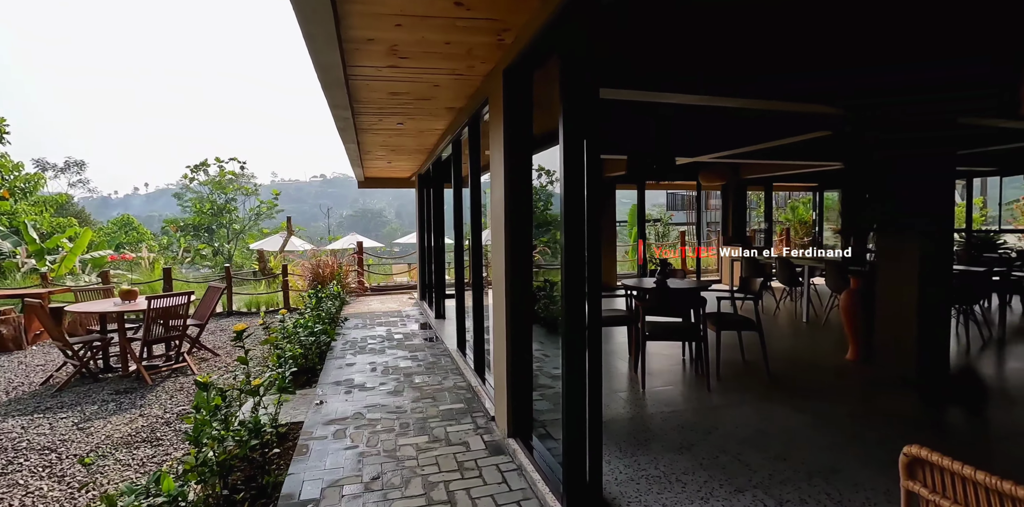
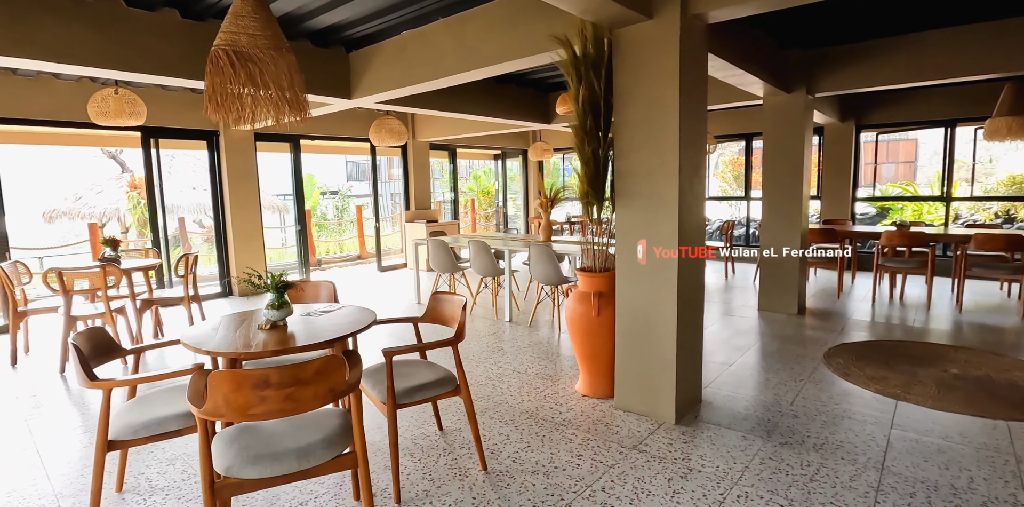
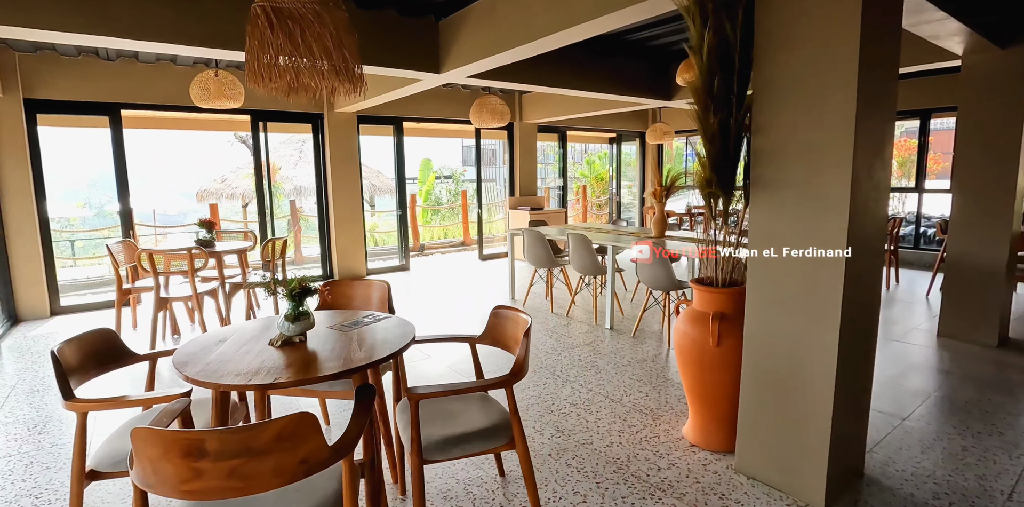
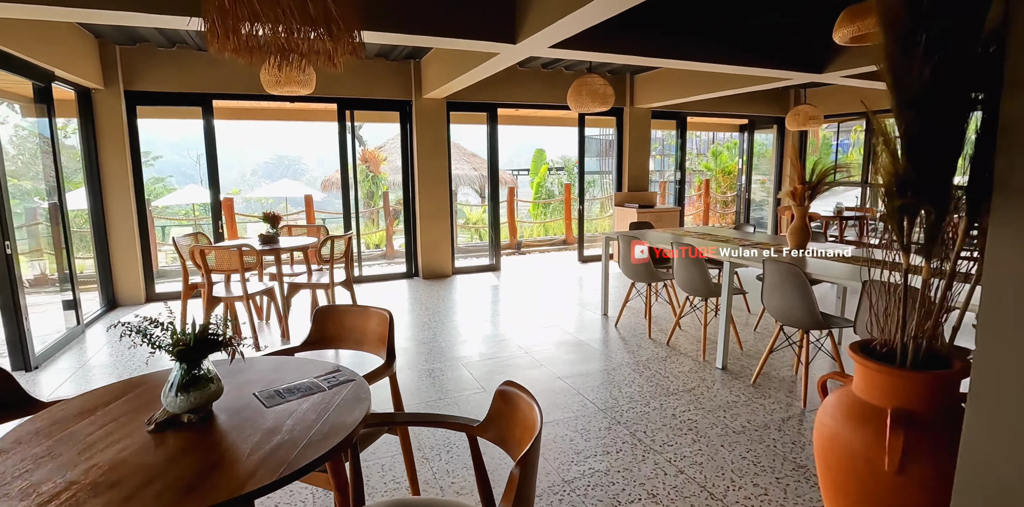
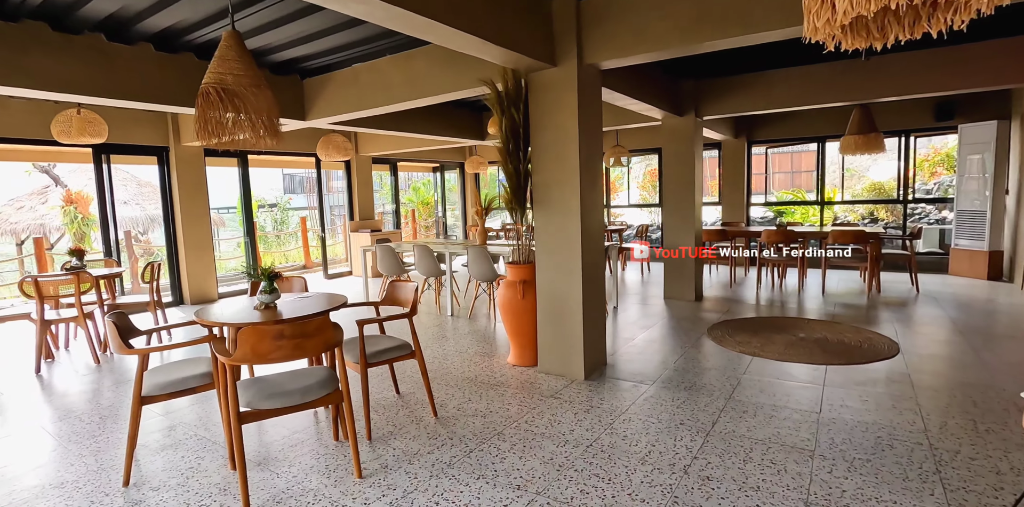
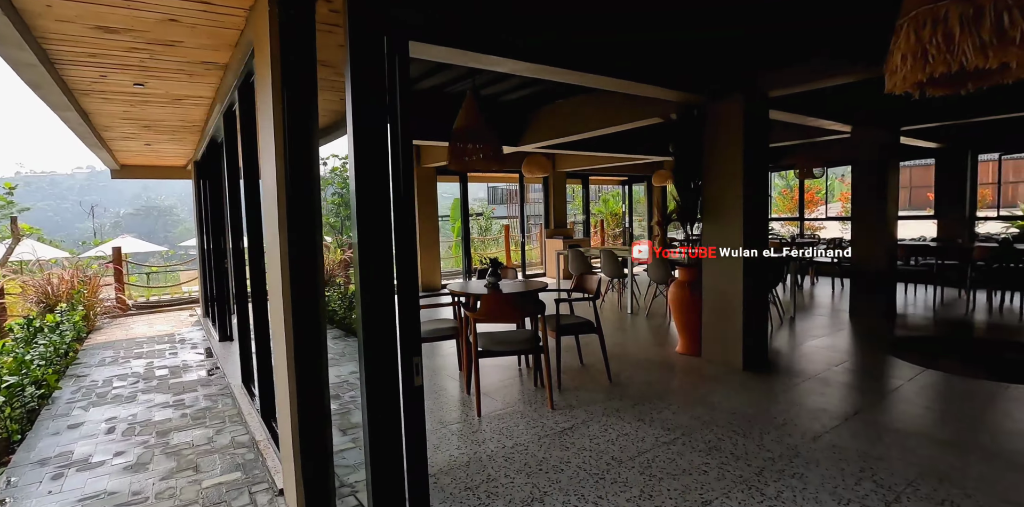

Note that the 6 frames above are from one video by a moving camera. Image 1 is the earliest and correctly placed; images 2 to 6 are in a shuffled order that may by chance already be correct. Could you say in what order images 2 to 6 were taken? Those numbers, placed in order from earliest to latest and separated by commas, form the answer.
6, 5, 2, 3, 4
